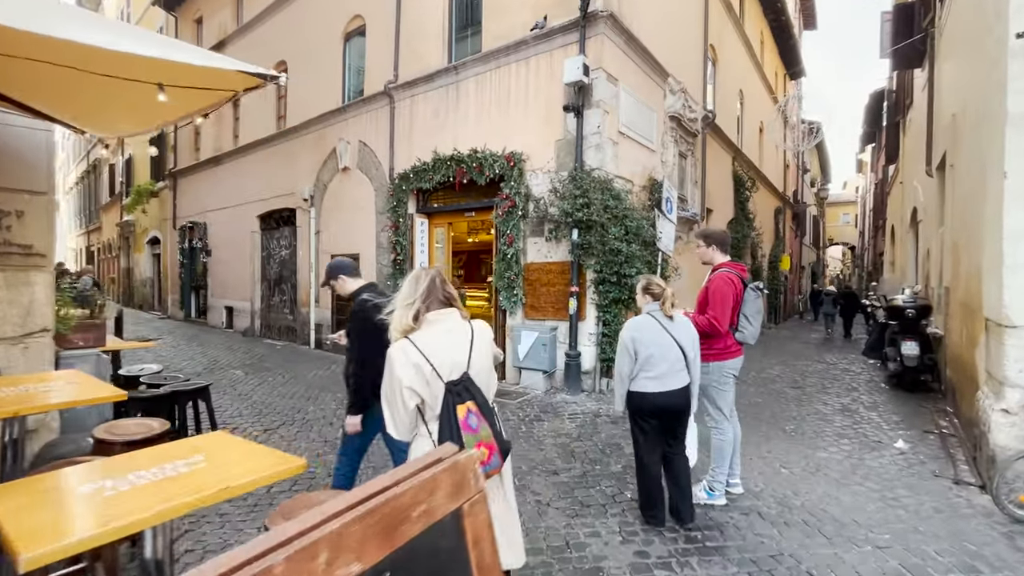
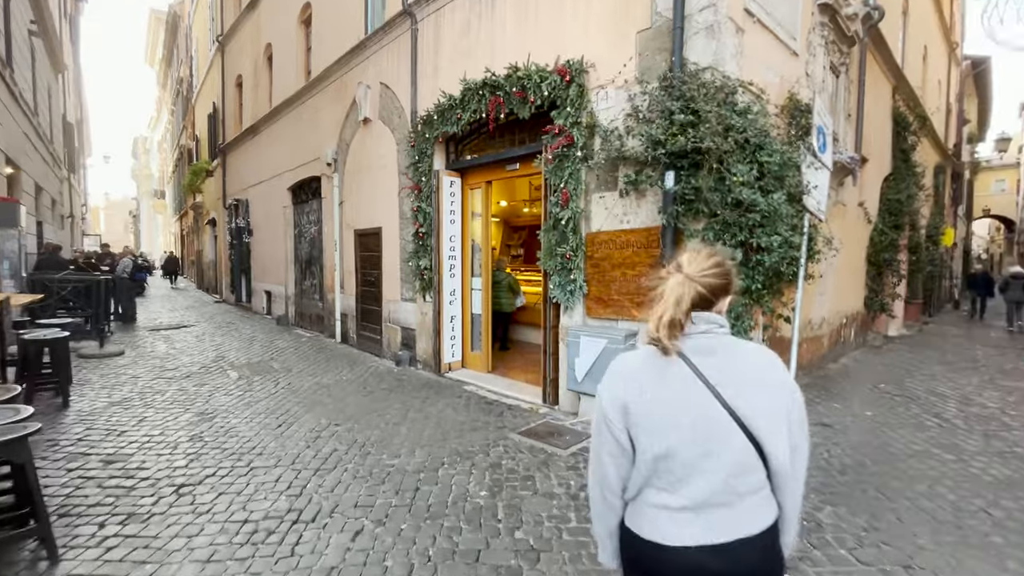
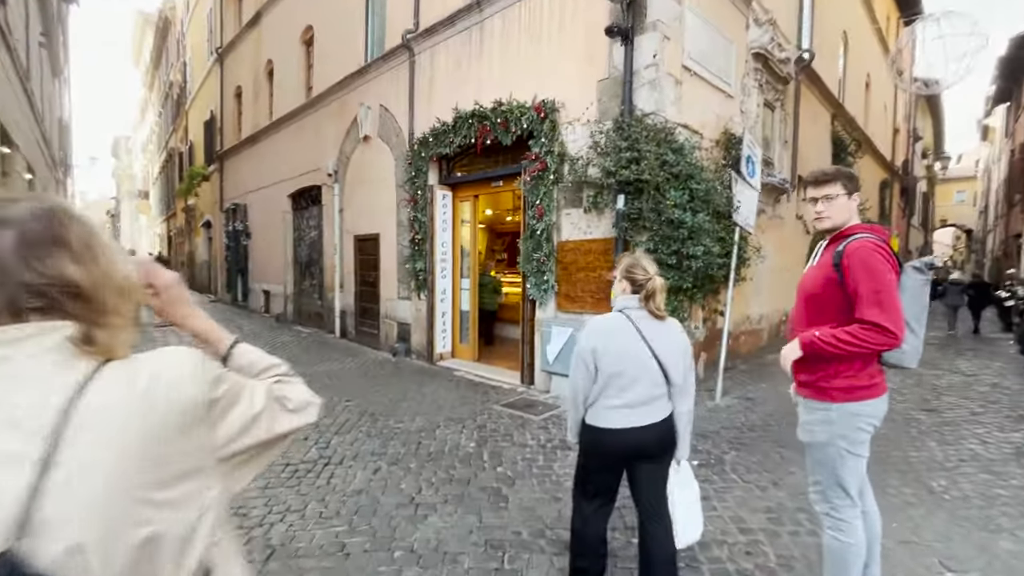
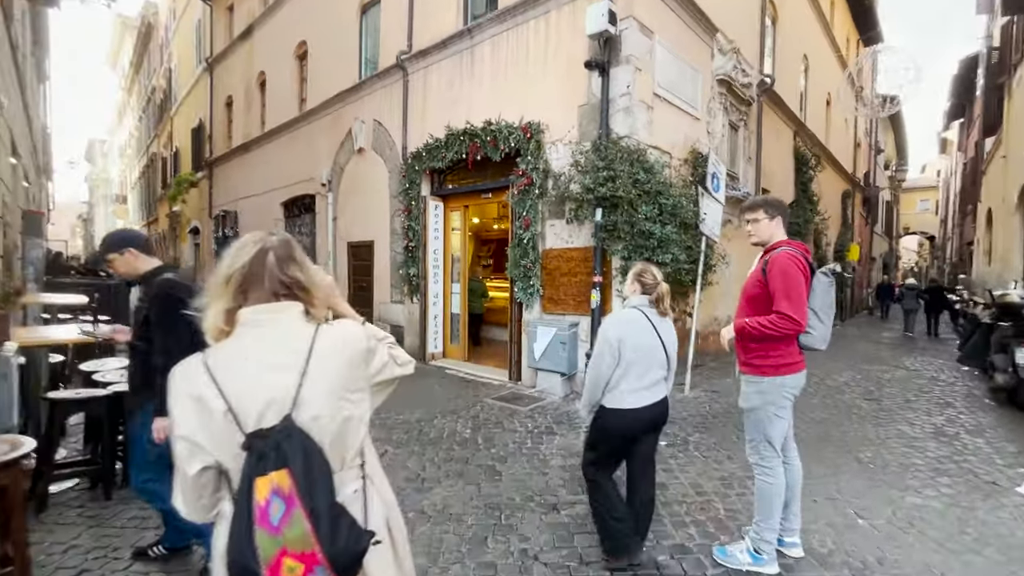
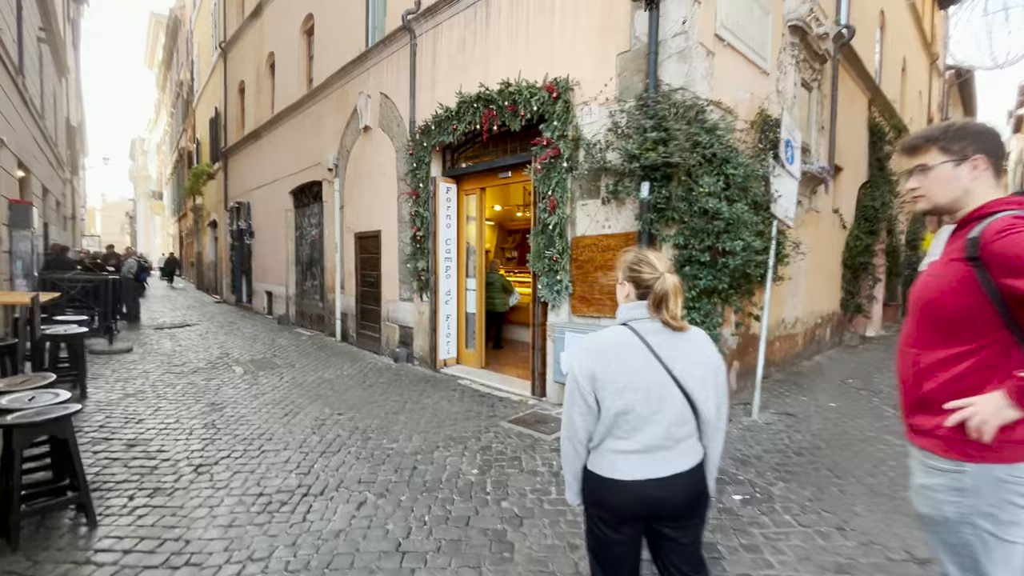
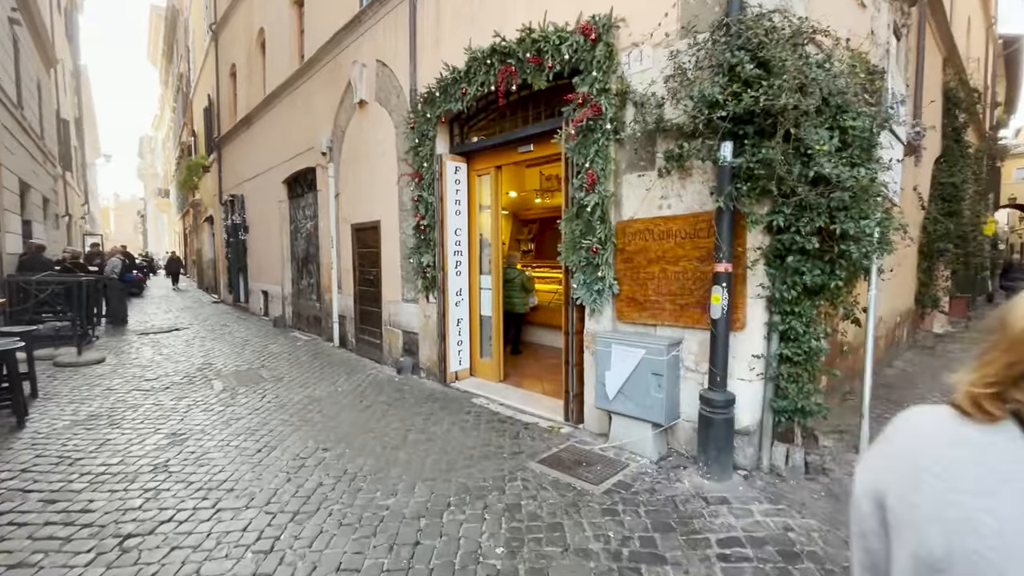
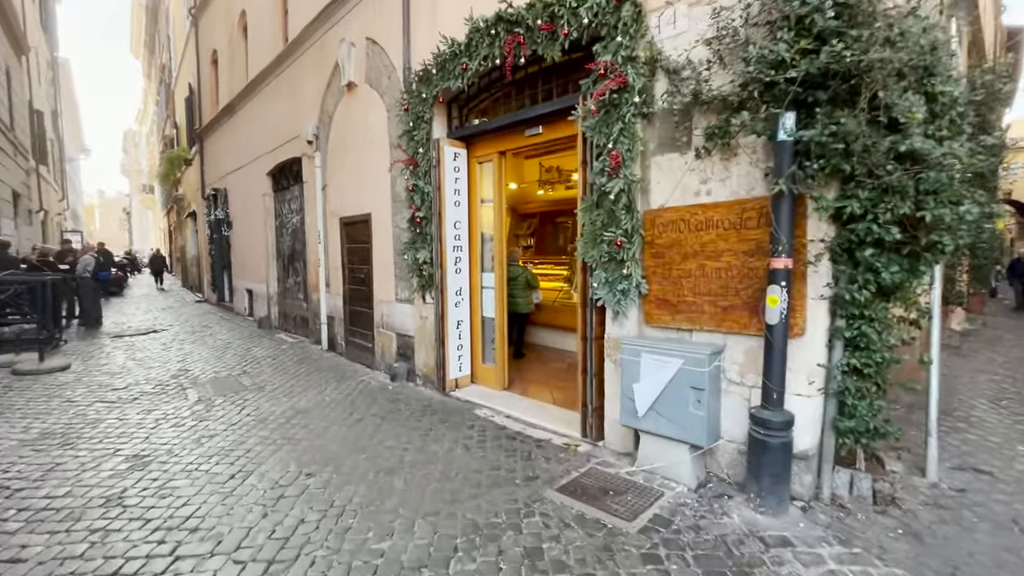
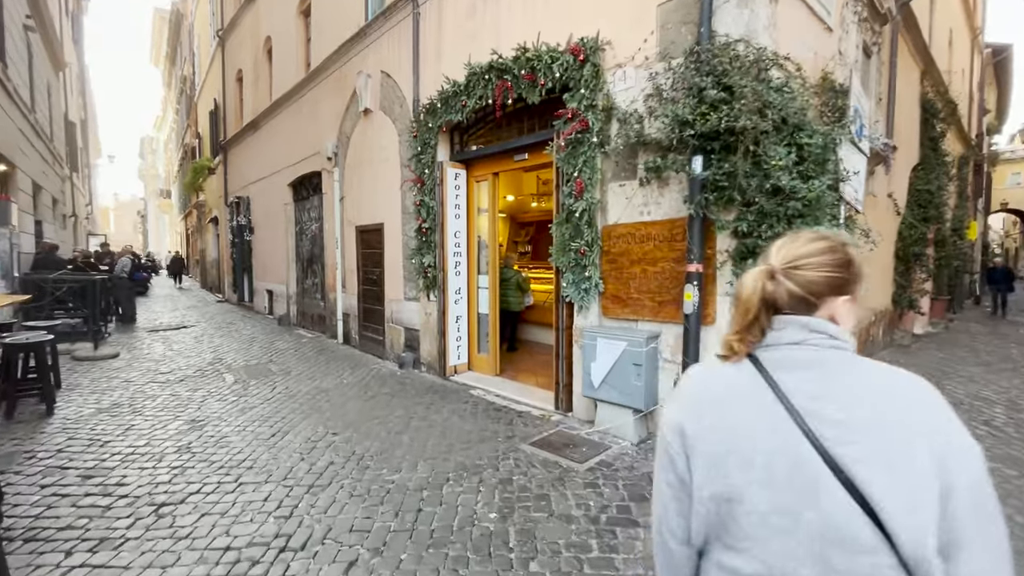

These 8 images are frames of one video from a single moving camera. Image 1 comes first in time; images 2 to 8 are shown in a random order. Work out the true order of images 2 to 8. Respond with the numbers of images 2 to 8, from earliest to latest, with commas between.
4, 3, 5, 2, 8, 6, 7
